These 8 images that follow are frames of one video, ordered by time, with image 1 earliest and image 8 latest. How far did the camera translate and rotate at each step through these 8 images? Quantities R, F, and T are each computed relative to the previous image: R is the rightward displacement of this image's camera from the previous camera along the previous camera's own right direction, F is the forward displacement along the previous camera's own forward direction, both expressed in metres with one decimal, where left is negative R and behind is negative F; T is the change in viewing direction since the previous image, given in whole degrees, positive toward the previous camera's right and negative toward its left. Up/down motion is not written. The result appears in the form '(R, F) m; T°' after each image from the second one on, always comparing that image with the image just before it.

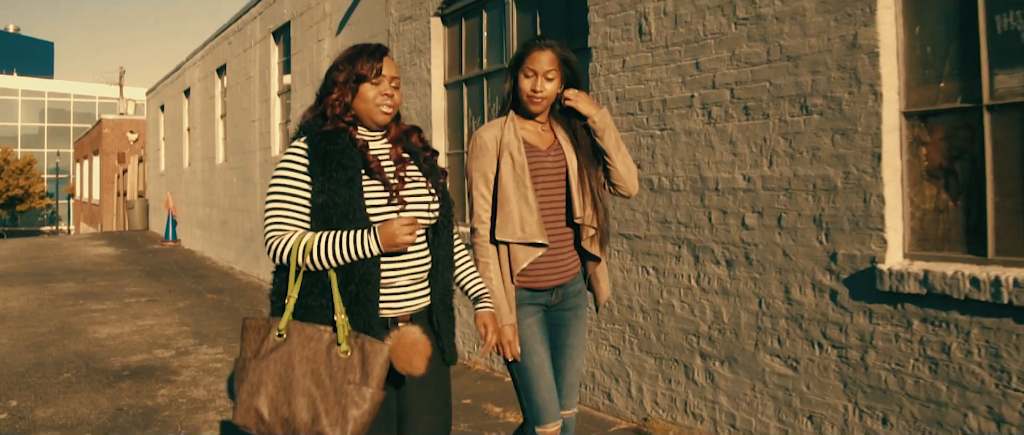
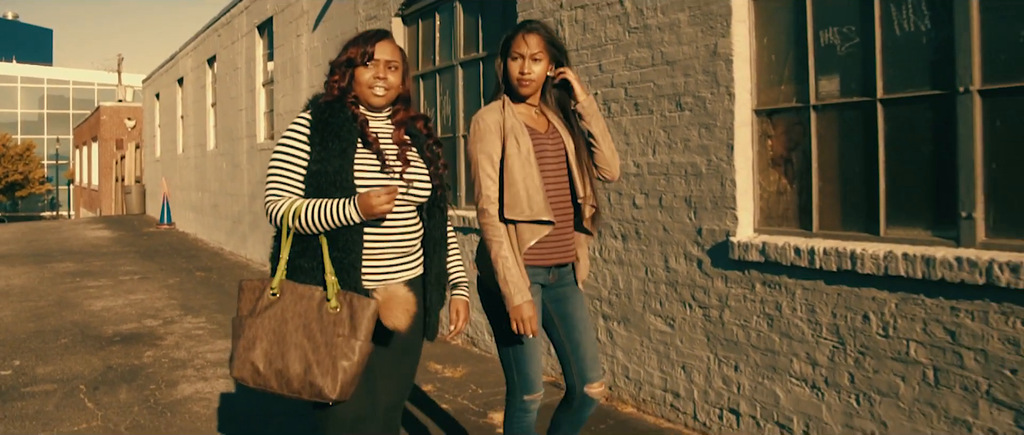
(+0.4, -0.7) m; 0°
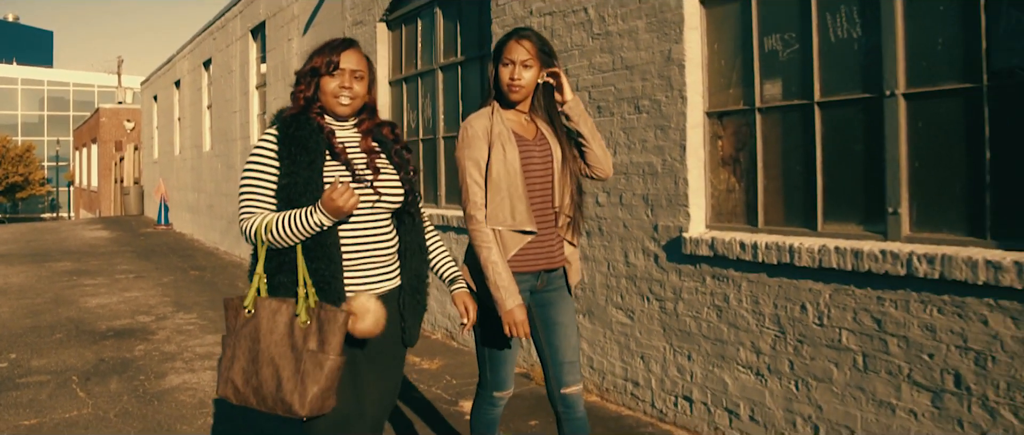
(+0.2, -0.2) m; 0°
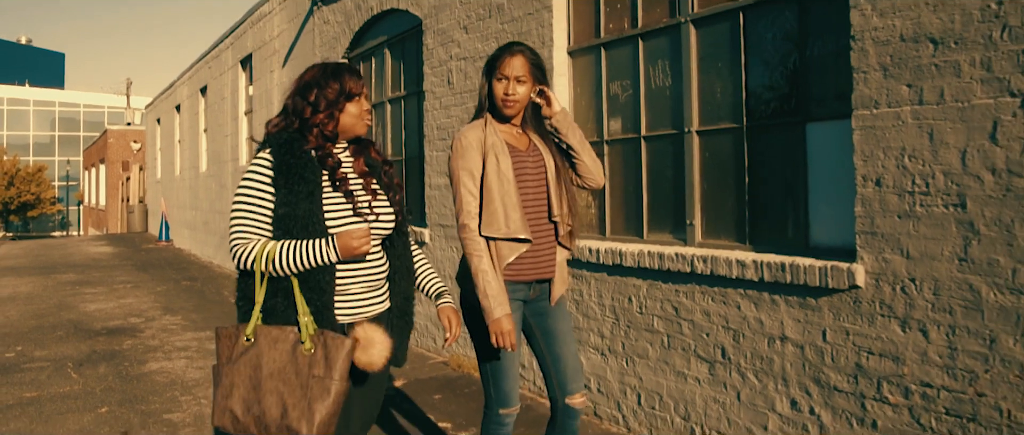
(+0.7, -1.1) m; -1°
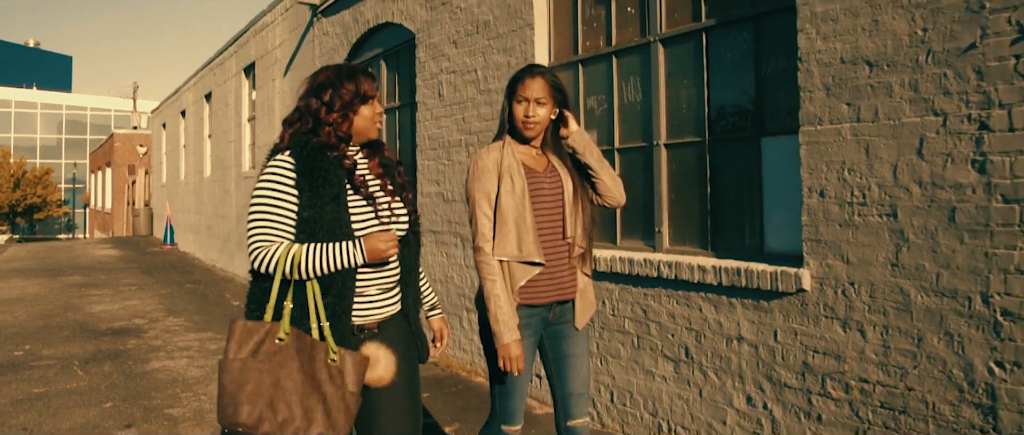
(+0.1, -0.3) m; 0°
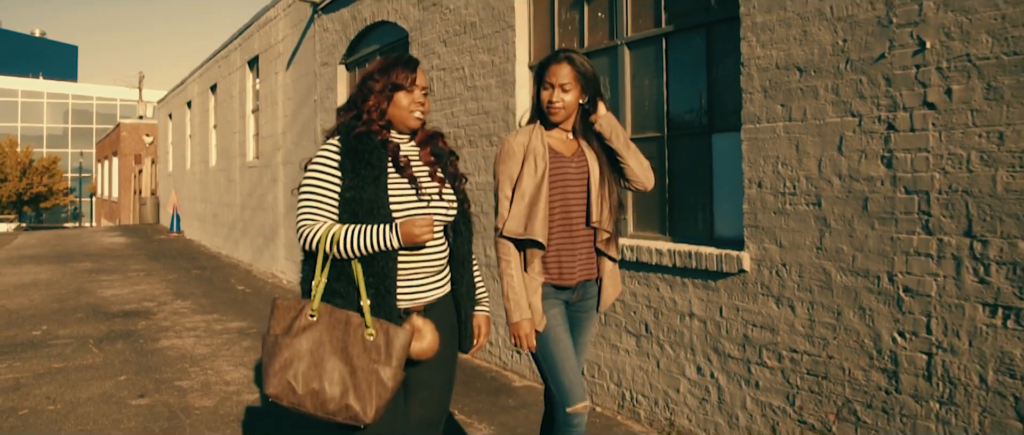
(+0.2, -0.5) m; 0°
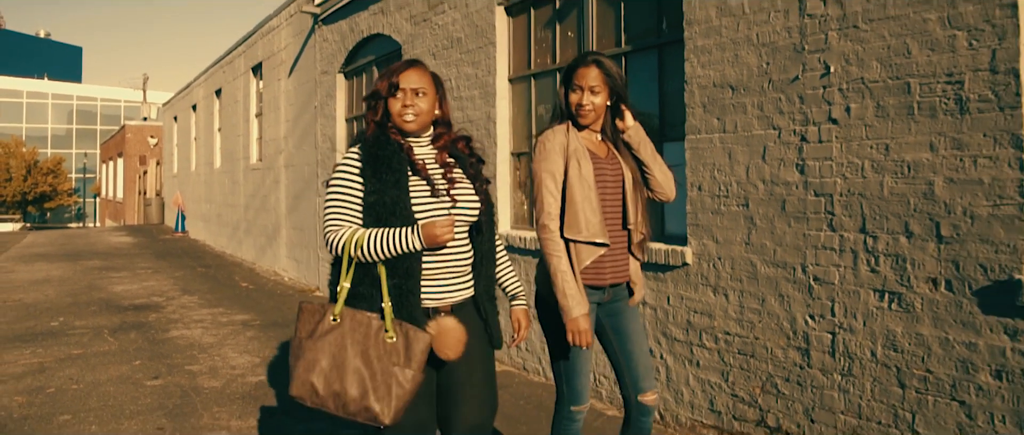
(+0.2, -0.6) m; 0°
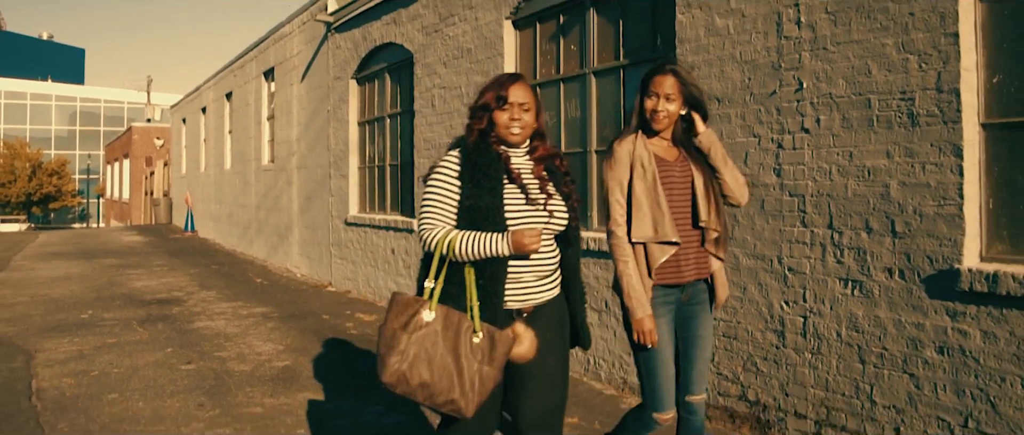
(-0.1, -0.6) m; 0°
